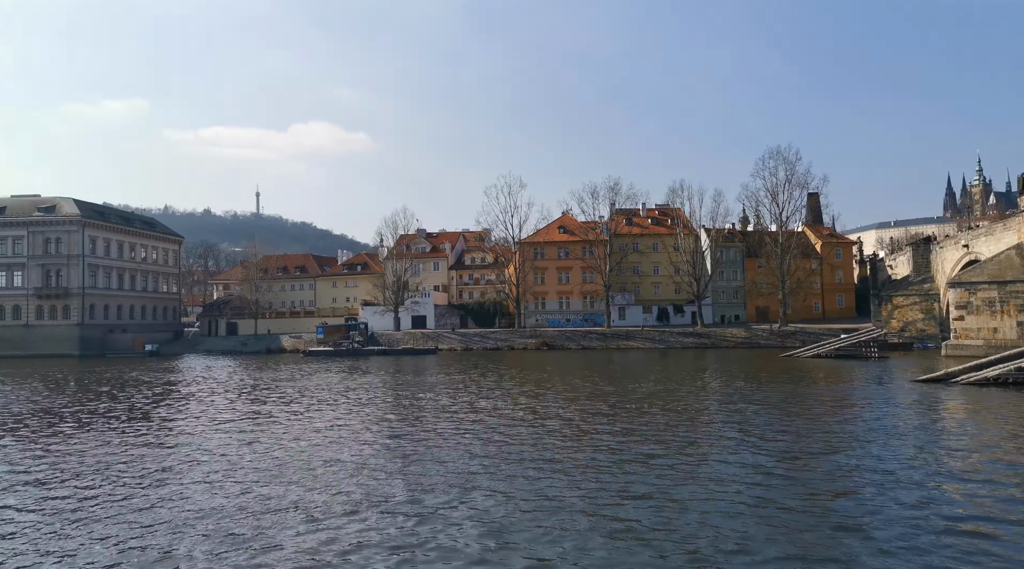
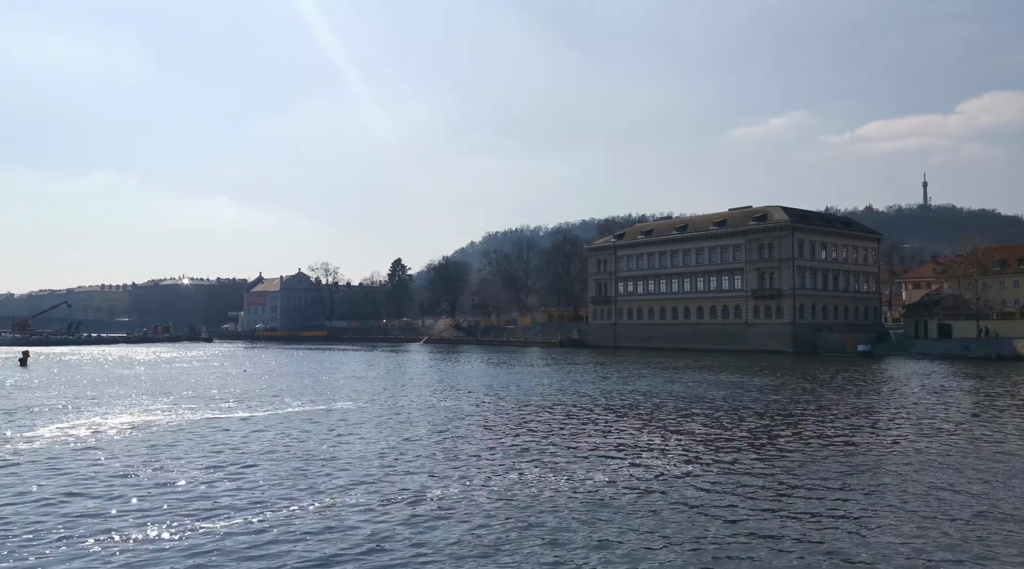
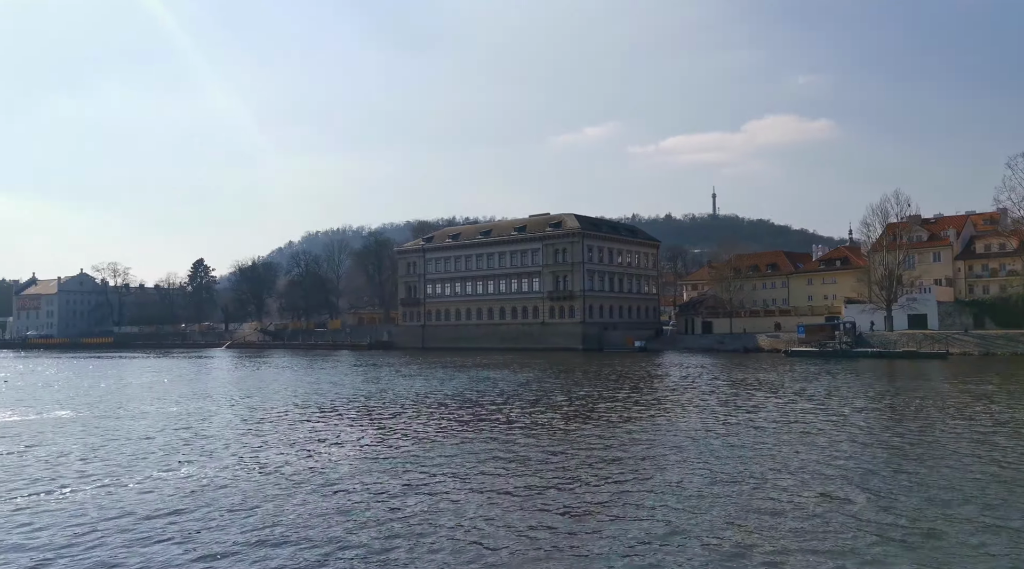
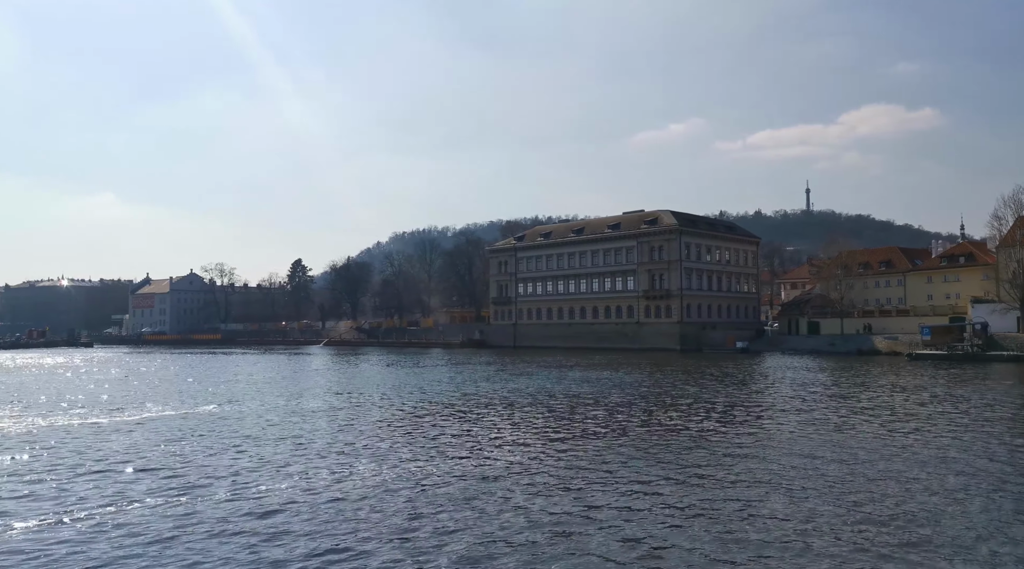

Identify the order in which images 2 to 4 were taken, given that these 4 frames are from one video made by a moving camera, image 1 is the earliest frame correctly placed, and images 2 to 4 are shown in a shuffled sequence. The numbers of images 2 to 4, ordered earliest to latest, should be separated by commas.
3, 4, 2
